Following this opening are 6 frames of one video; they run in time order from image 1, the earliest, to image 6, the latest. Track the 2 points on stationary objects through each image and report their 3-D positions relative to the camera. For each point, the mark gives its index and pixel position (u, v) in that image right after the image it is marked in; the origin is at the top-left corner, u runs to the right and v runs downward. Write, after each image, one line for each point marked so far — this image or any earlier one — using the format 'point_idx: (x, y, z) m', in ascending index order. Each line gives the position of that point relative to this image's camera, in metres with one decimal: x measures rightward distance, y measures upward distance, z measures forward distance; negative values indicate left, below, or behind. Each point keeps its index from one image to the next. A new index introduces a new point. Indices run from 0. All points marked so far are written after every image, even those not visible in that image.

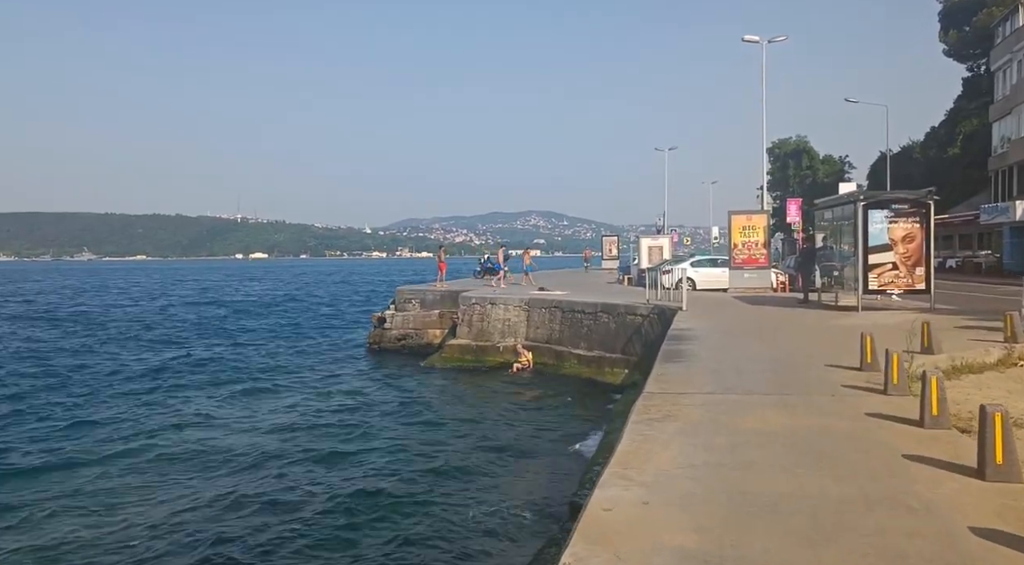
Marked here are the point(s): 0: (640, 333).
0: (+2.9, -1.1, +18.1) m
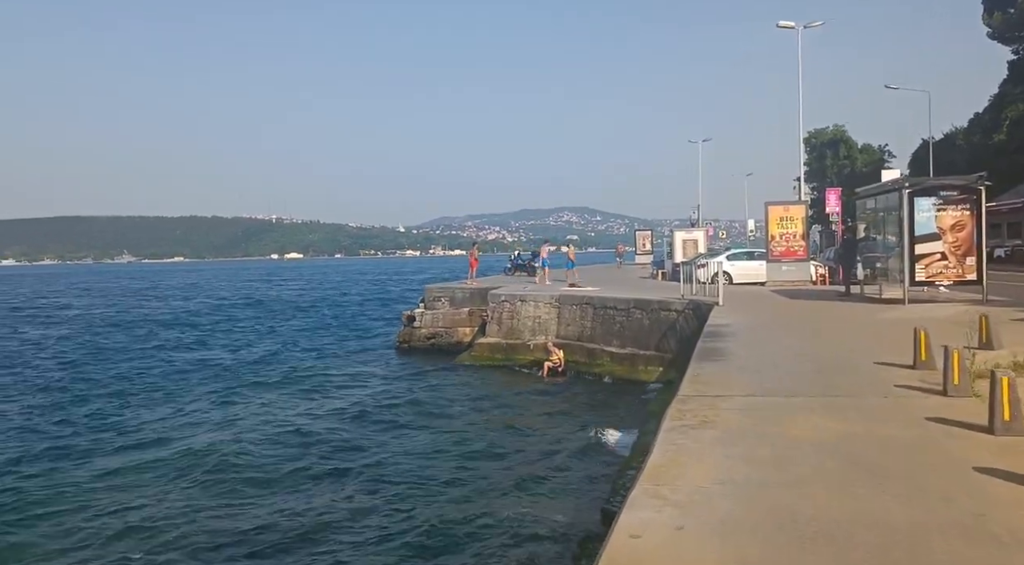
0: (+3.5, -1.0, +17.5) m
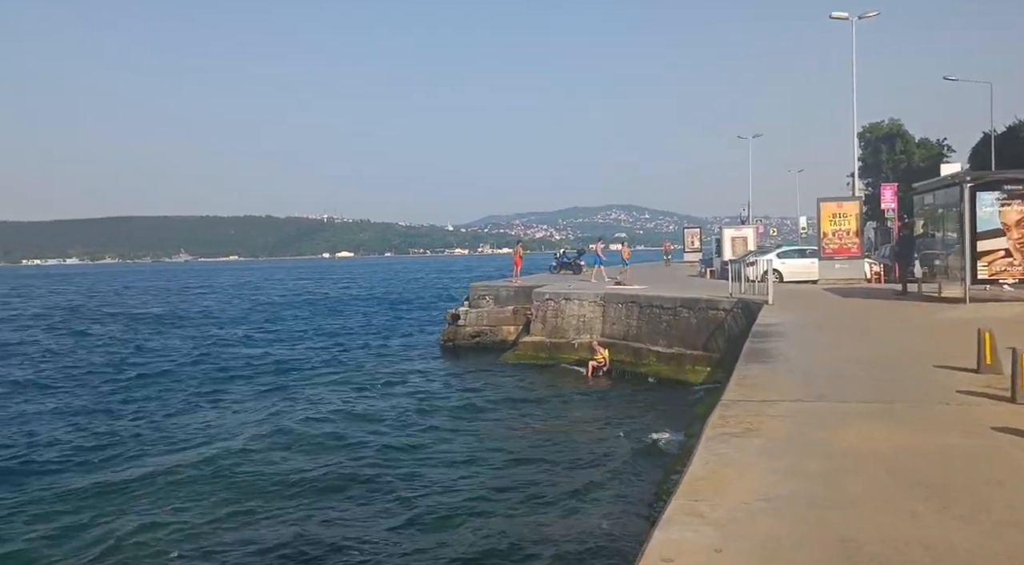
0: (+4.4, -1.0, +17.1) m
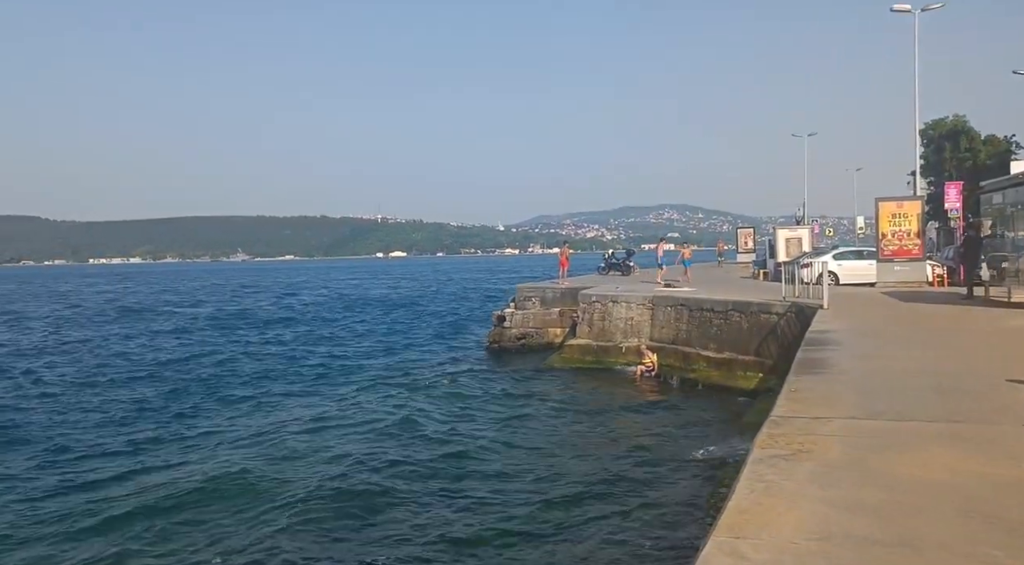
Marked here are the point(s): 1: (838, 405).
0: (+5.3, -1.0, +16.5) m
1: (+2.4, -0.9, +5.9) m
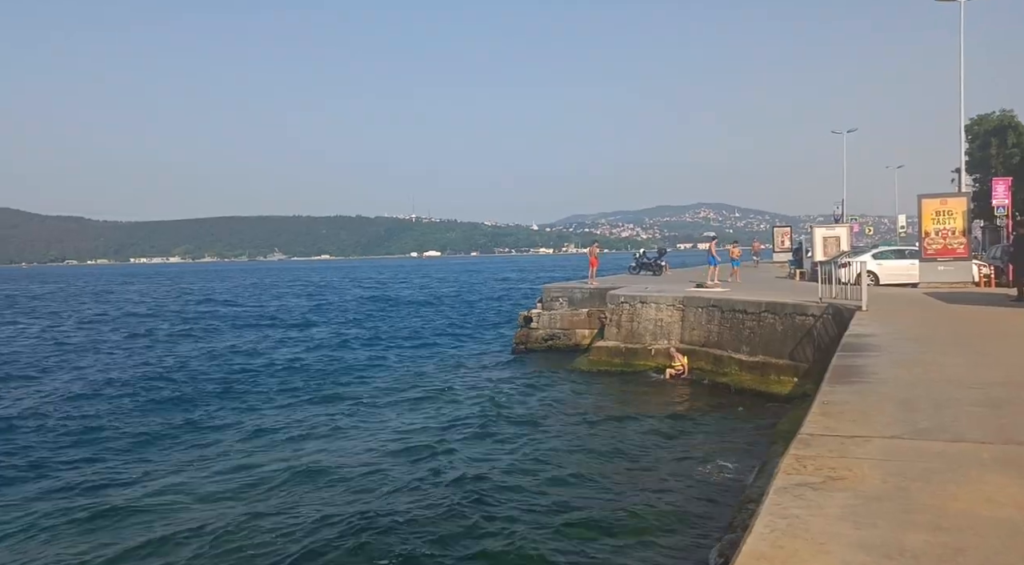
0: (+5.8, -1.1, +15.8) m
1: (+2.4, -0.9, +5.3) m
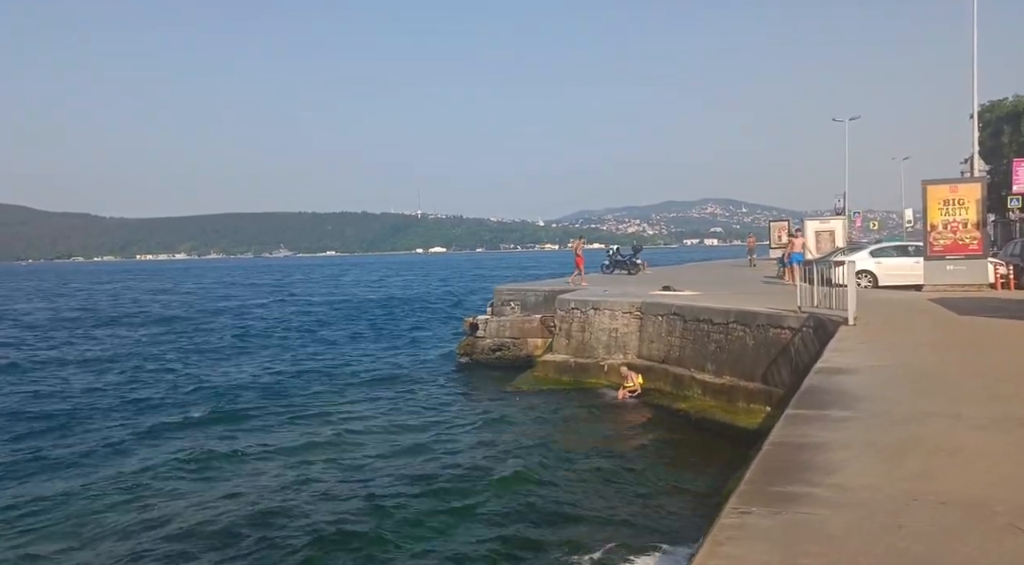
0: (+4.3, -1.1, +12.6) m
1: (+0.8, -1.0, +2.1) m
